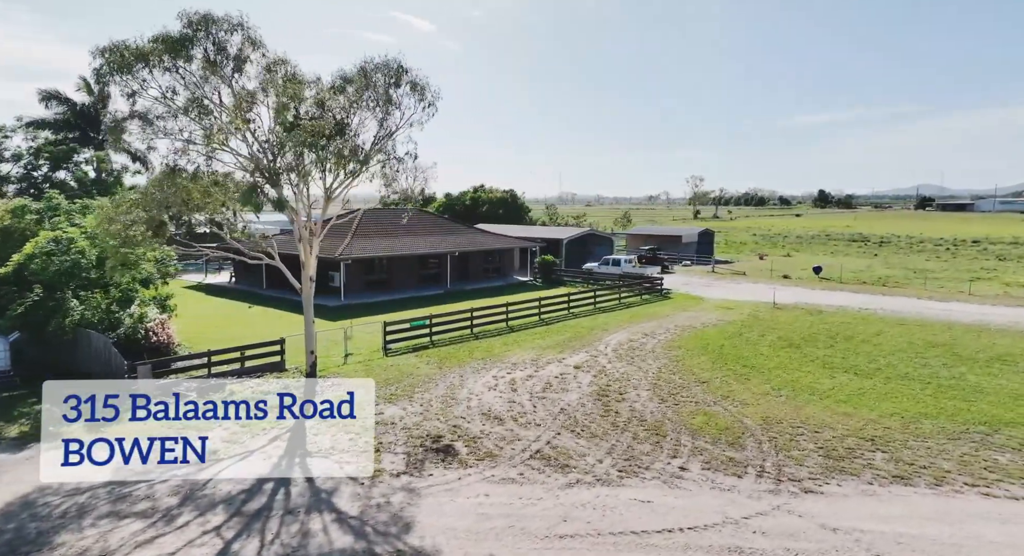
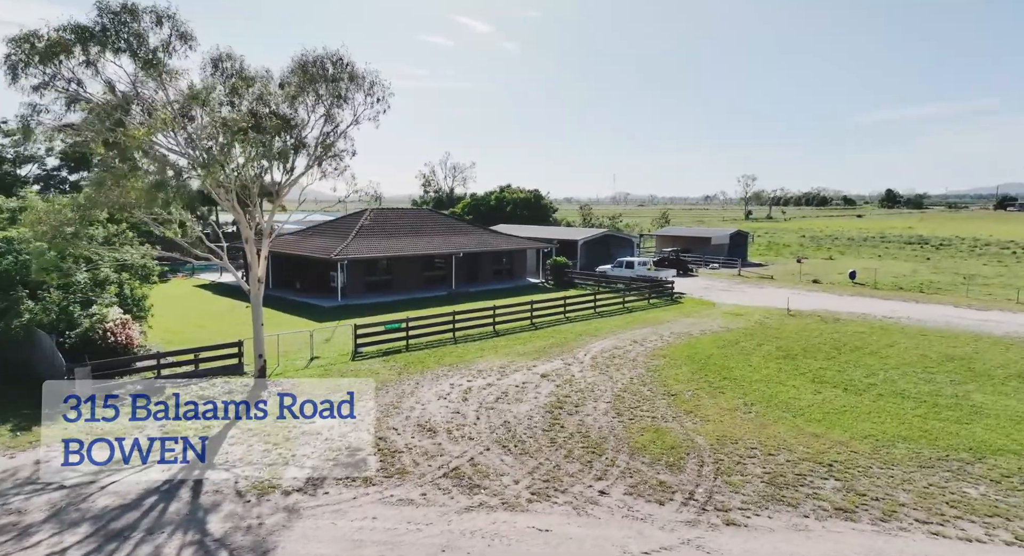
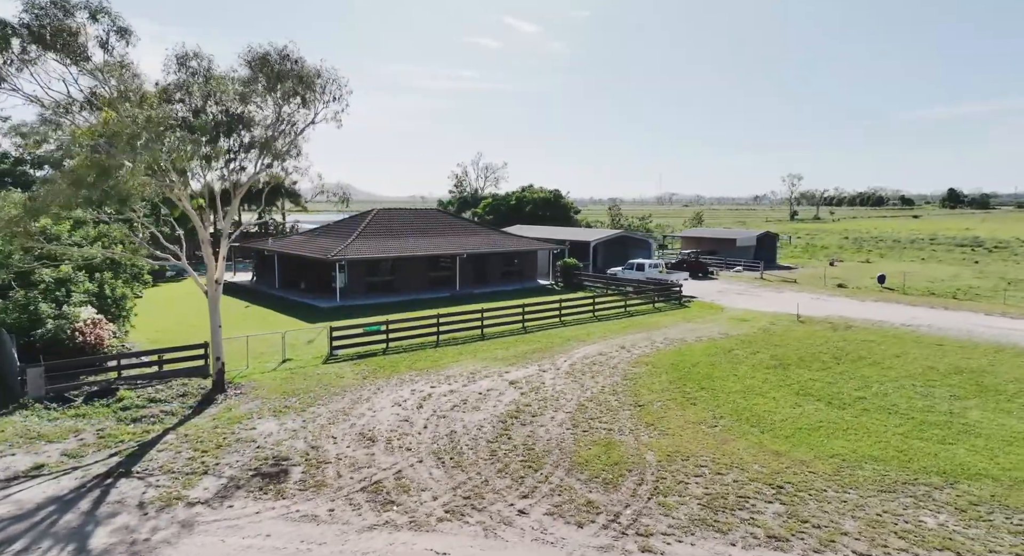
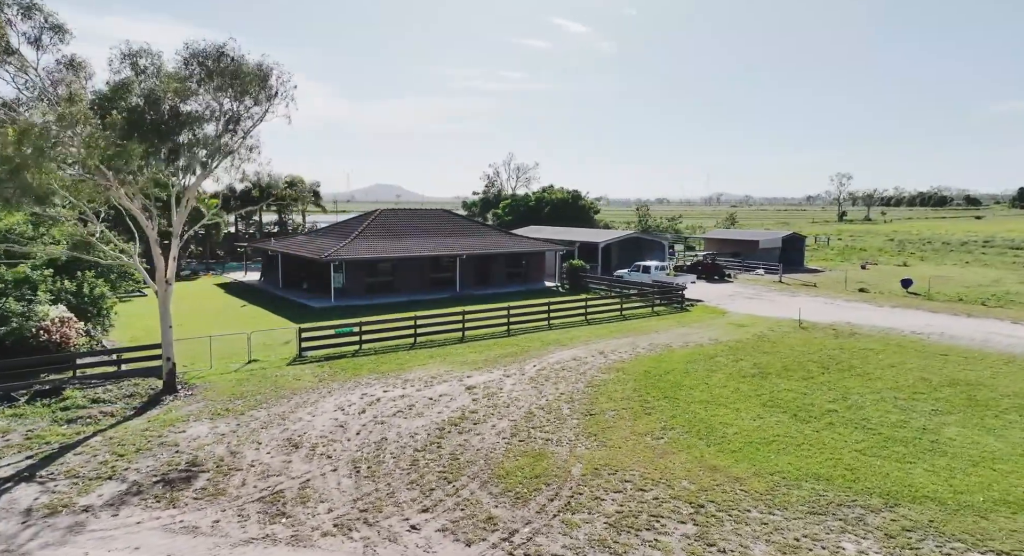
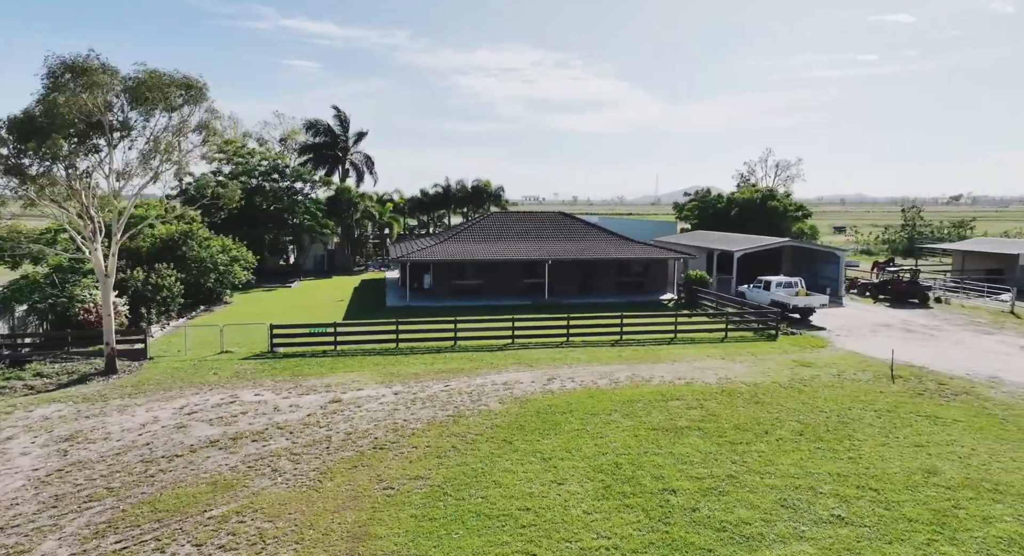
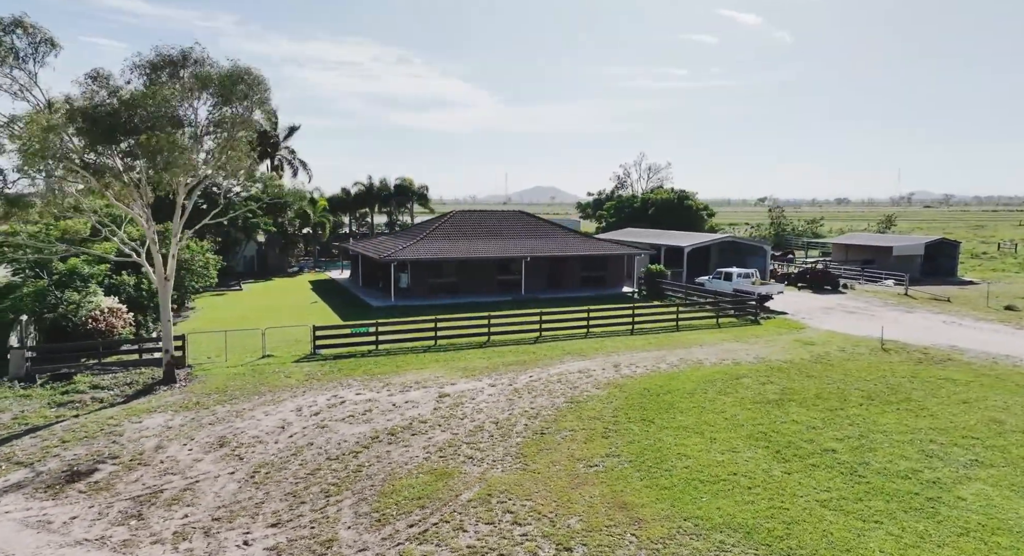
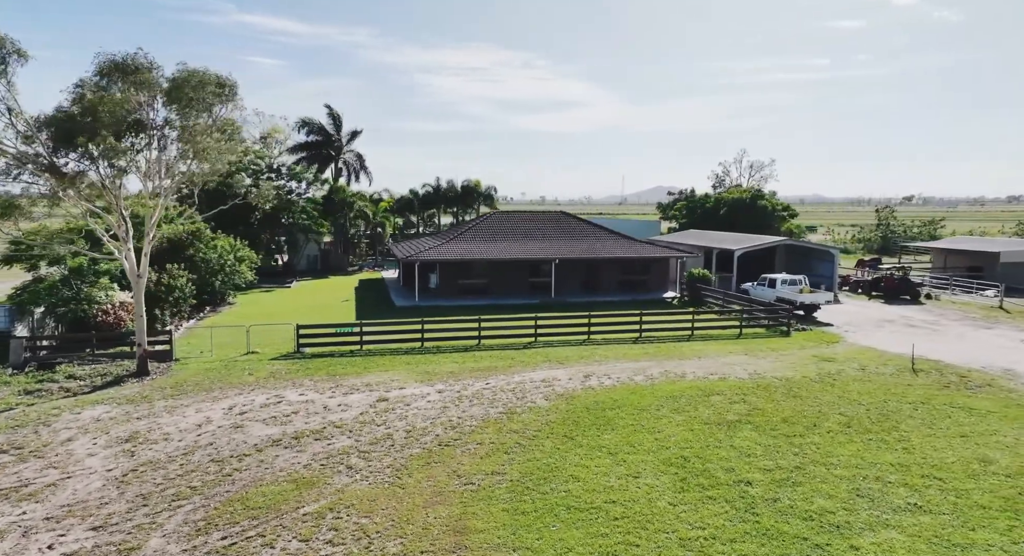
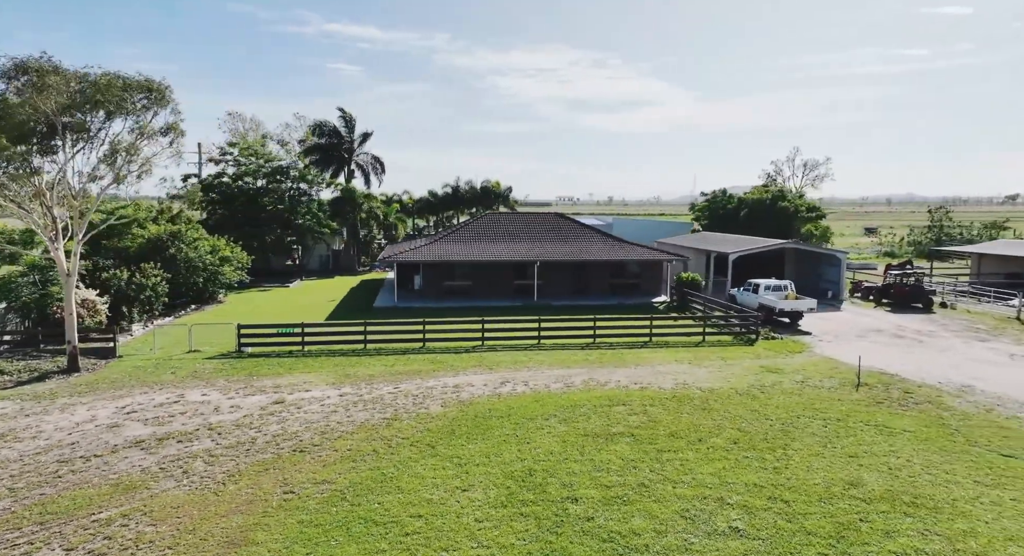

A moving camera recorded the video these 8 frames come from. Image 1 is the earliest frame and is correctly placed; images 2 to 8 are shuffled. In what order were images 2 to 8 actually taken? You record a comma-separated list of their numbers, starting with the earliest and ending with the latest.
2, 3, 4, 6, 7, 5, 8
